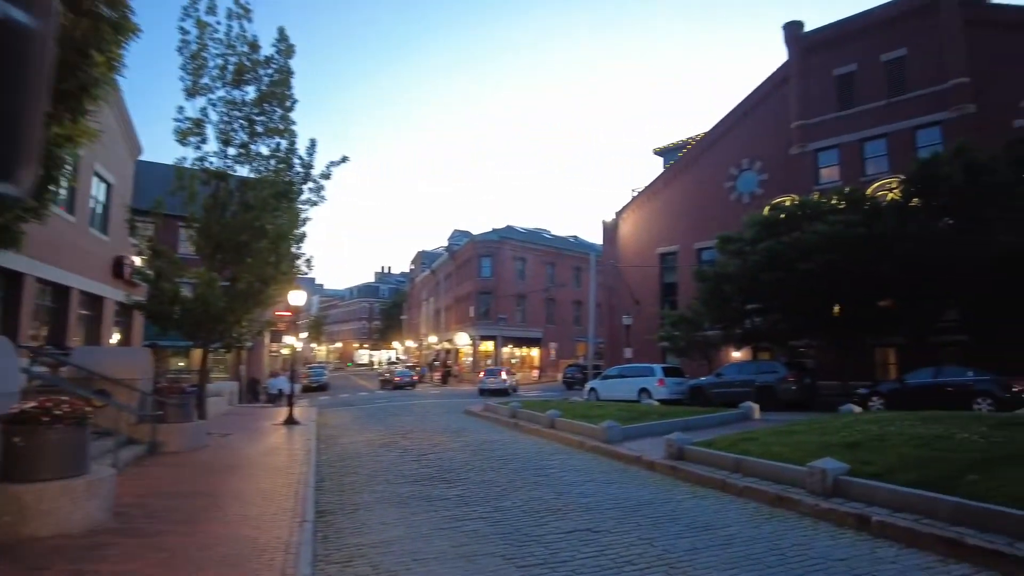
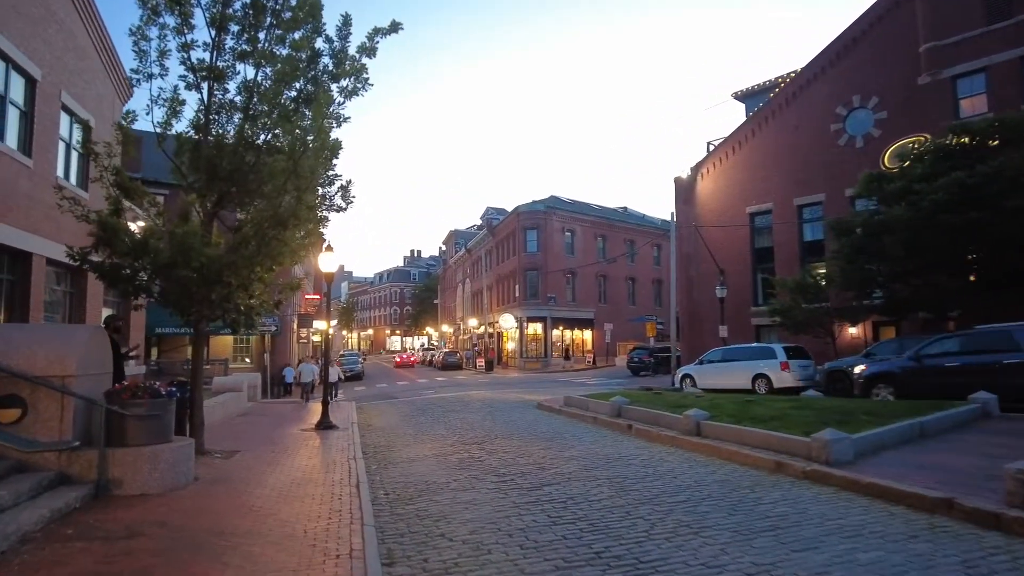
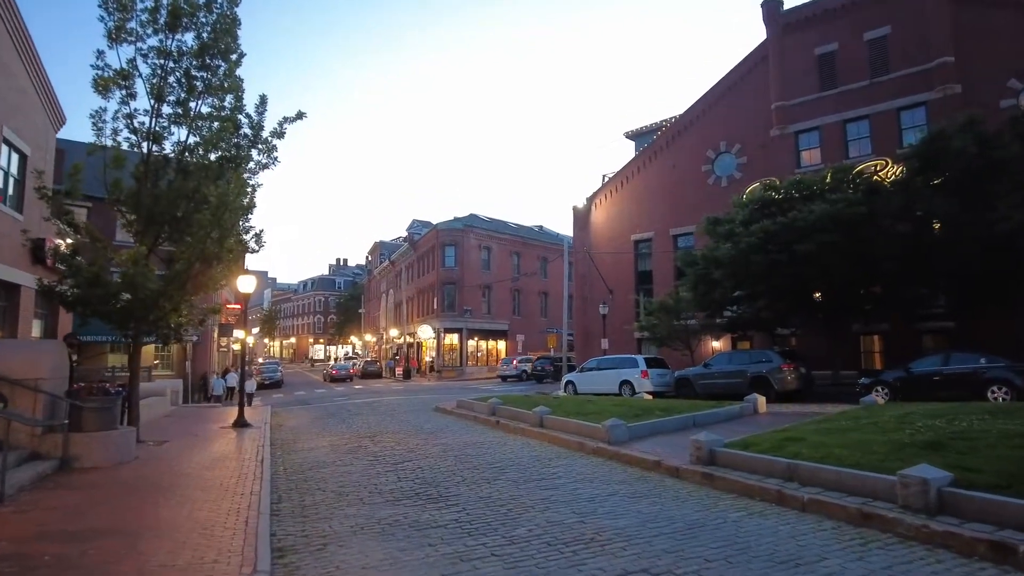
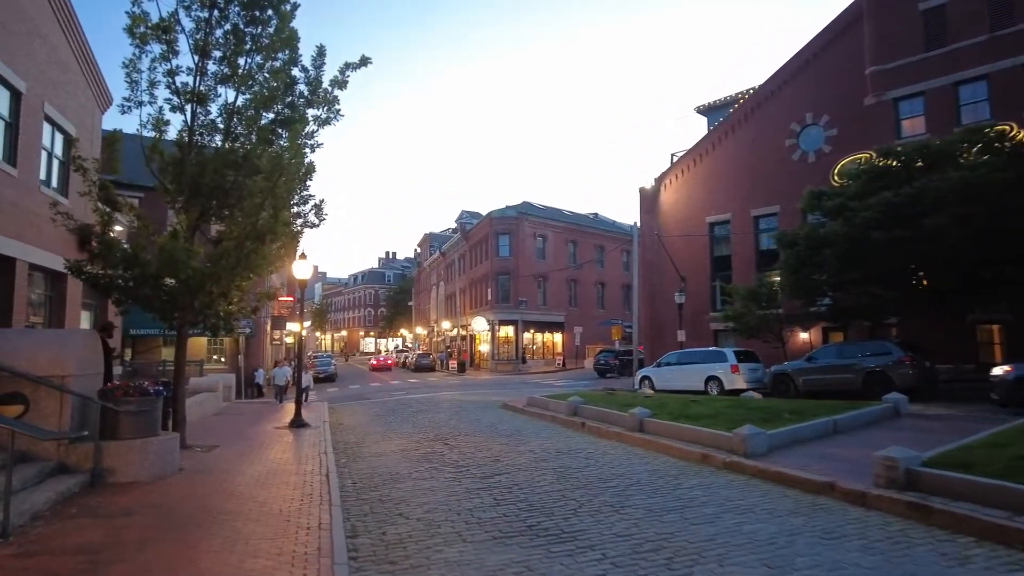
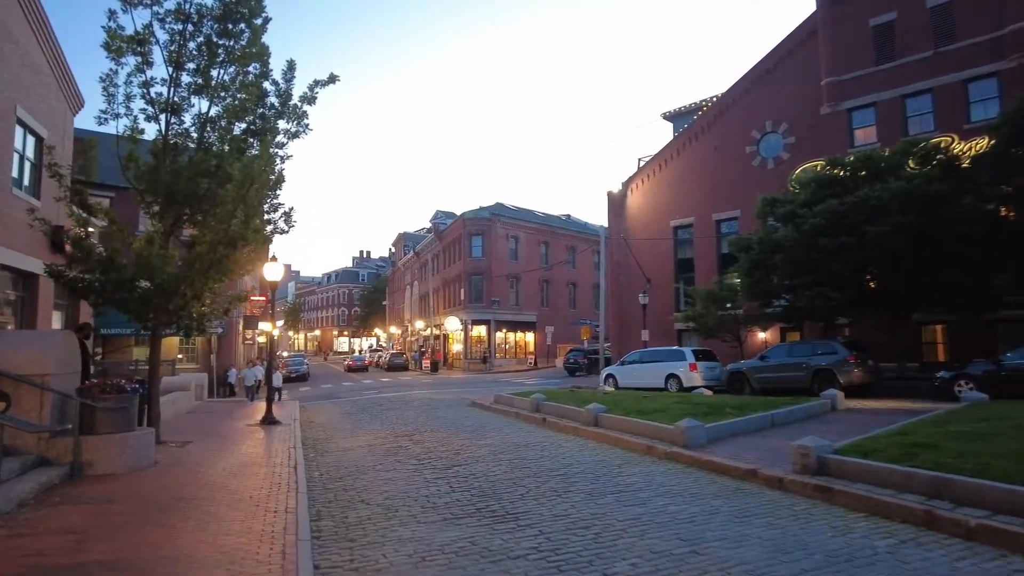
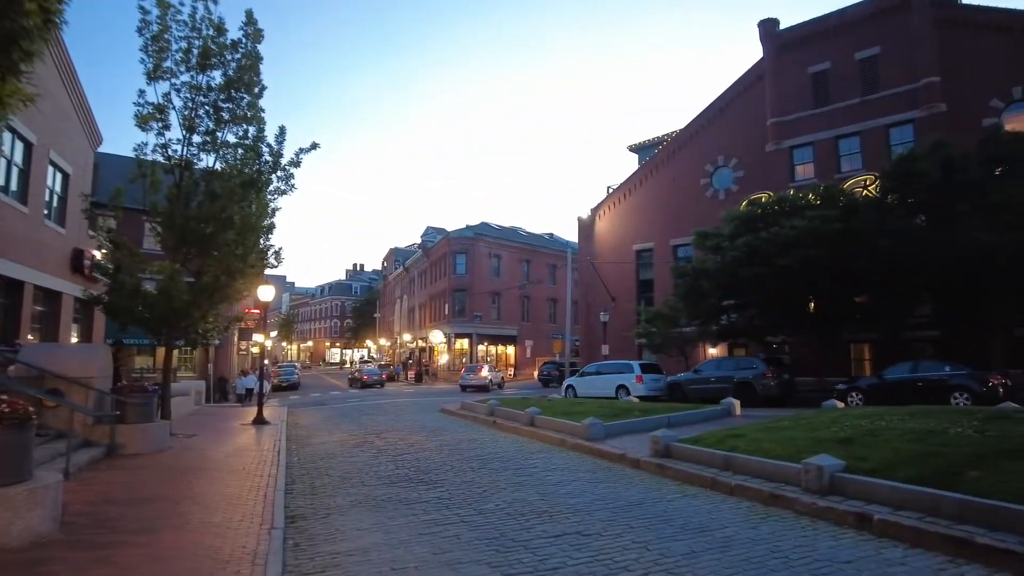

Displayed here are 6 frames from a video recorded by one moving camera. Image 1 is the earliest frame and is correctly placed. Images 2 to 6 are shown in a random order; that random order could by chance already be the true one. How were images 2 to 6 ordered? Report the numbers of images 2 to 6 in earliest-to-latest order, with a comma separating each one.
6, 3, 5, 4, 2
